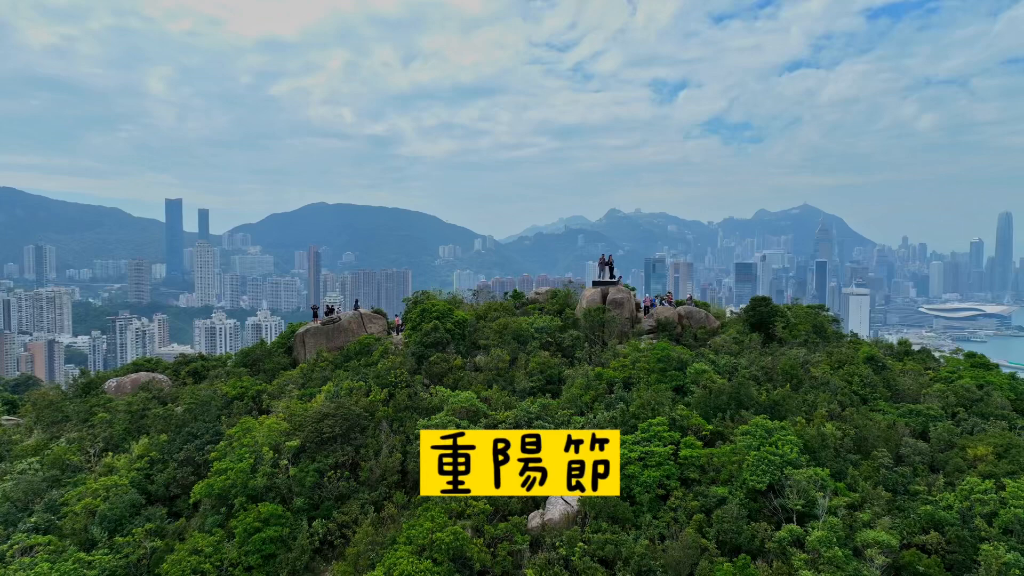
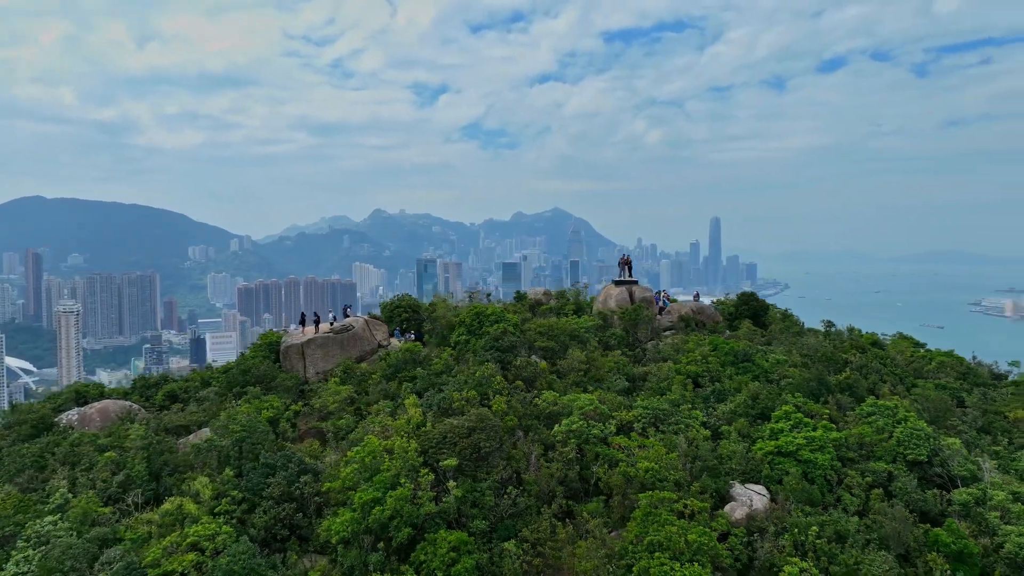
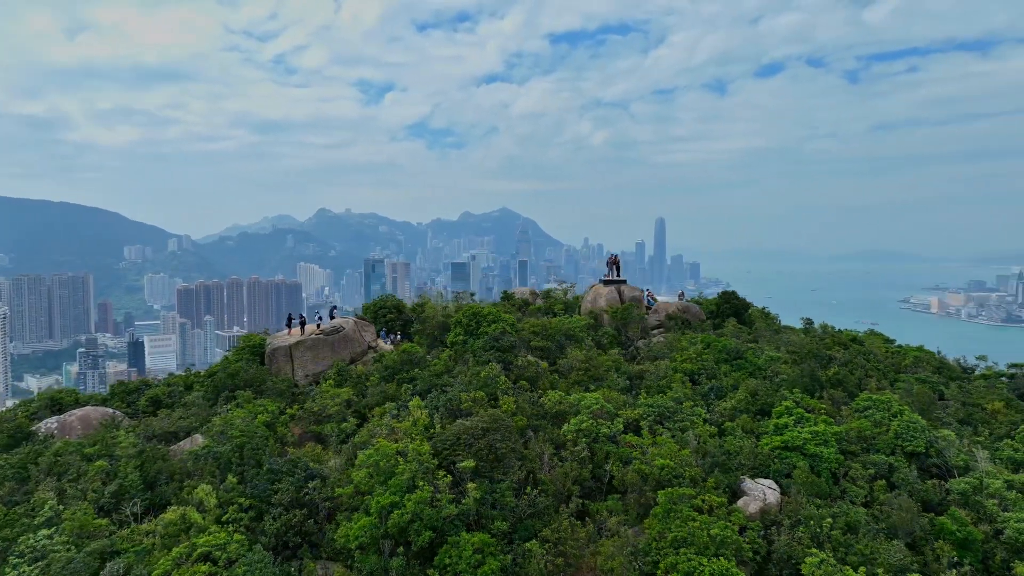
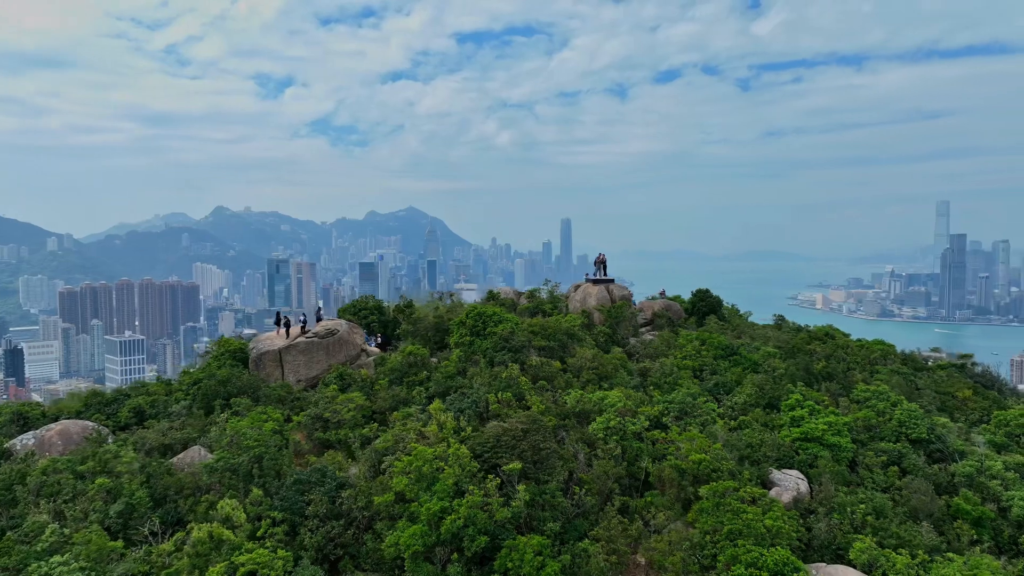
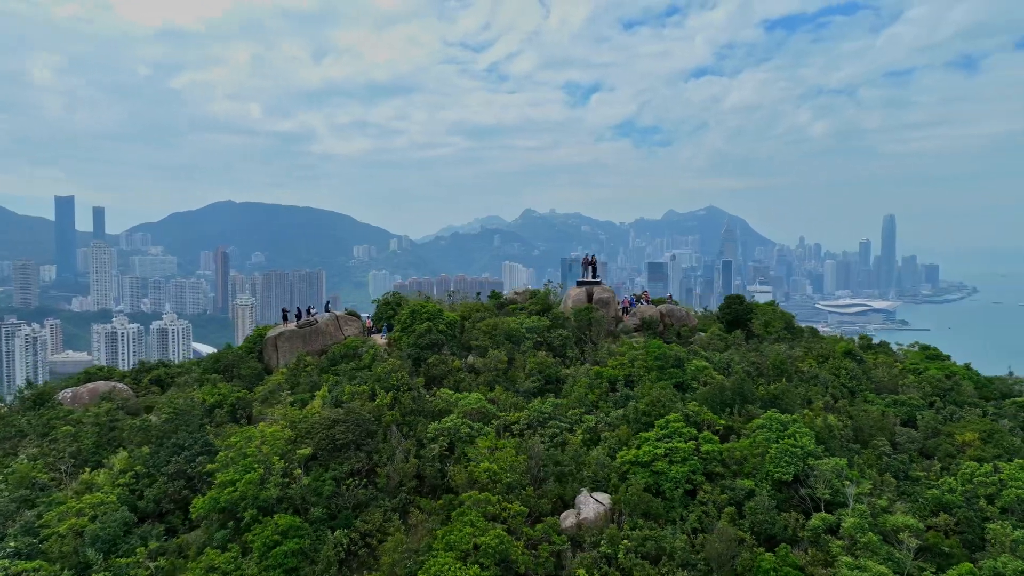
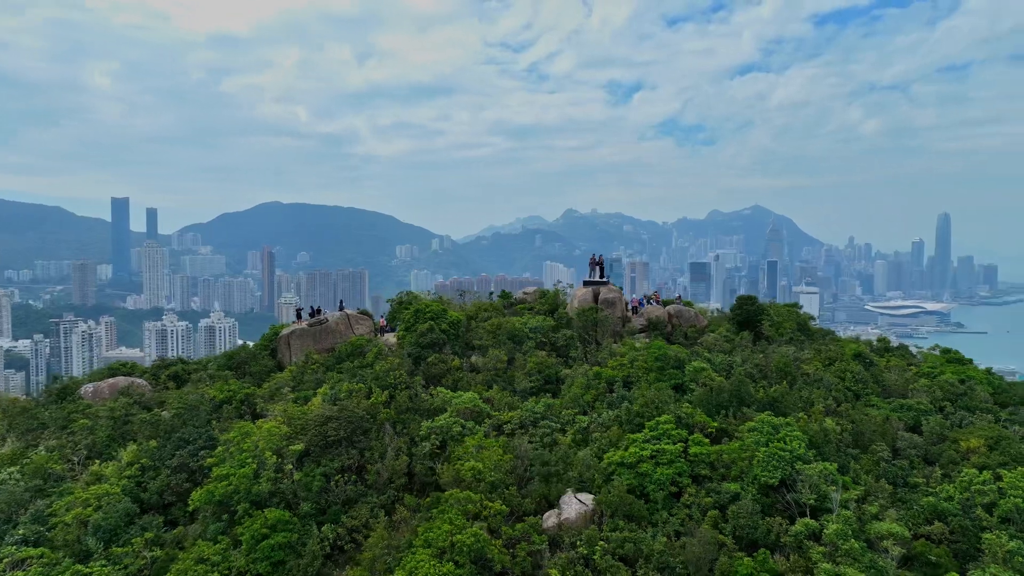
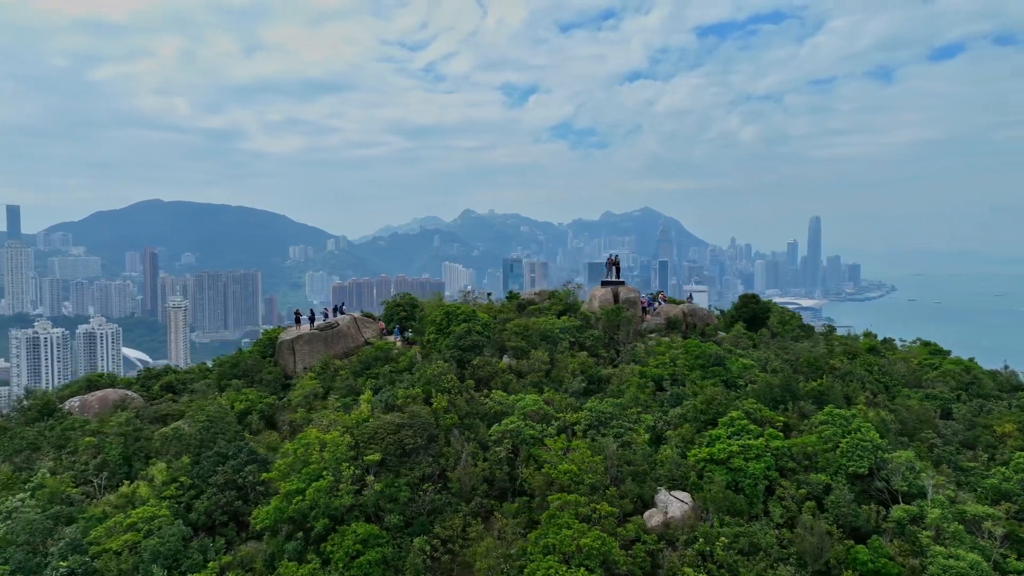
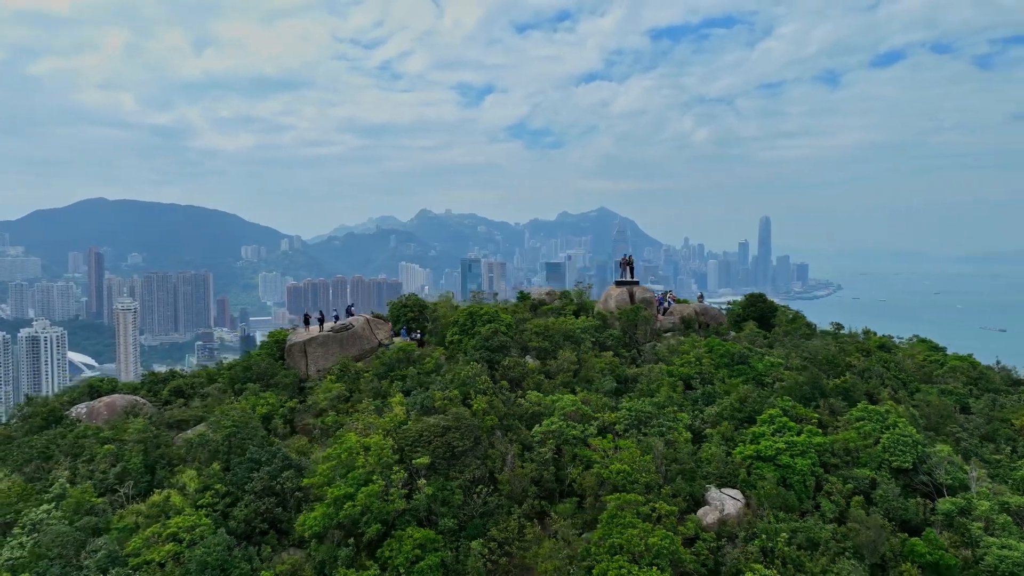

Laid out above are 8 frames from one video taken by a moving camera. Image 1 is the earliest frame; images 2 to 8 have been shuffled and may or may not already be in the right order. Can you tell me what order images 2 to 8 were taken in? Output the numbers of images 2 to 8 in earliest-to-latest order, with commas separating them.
6, 5, 7, 8, 2, 3, 4
